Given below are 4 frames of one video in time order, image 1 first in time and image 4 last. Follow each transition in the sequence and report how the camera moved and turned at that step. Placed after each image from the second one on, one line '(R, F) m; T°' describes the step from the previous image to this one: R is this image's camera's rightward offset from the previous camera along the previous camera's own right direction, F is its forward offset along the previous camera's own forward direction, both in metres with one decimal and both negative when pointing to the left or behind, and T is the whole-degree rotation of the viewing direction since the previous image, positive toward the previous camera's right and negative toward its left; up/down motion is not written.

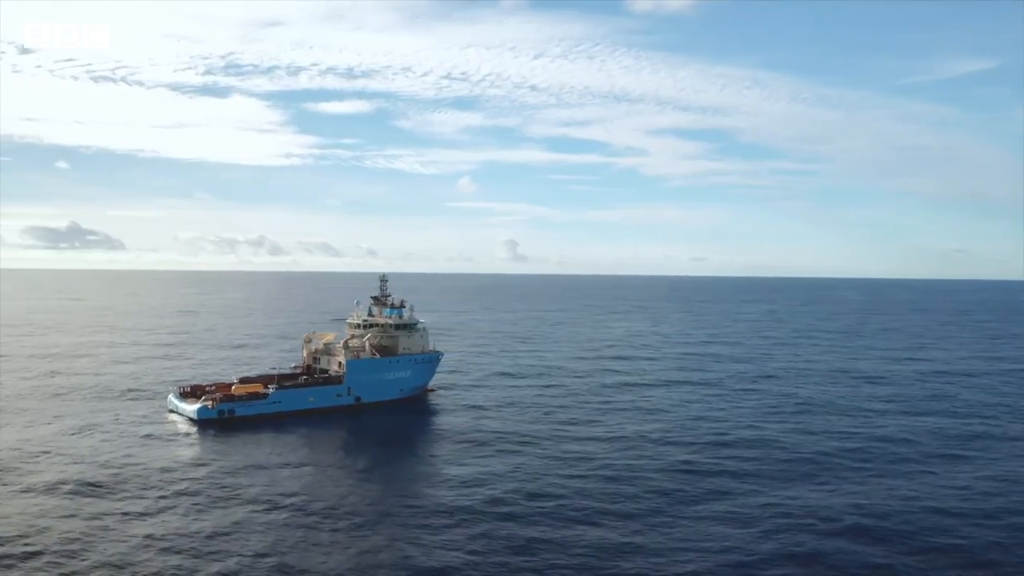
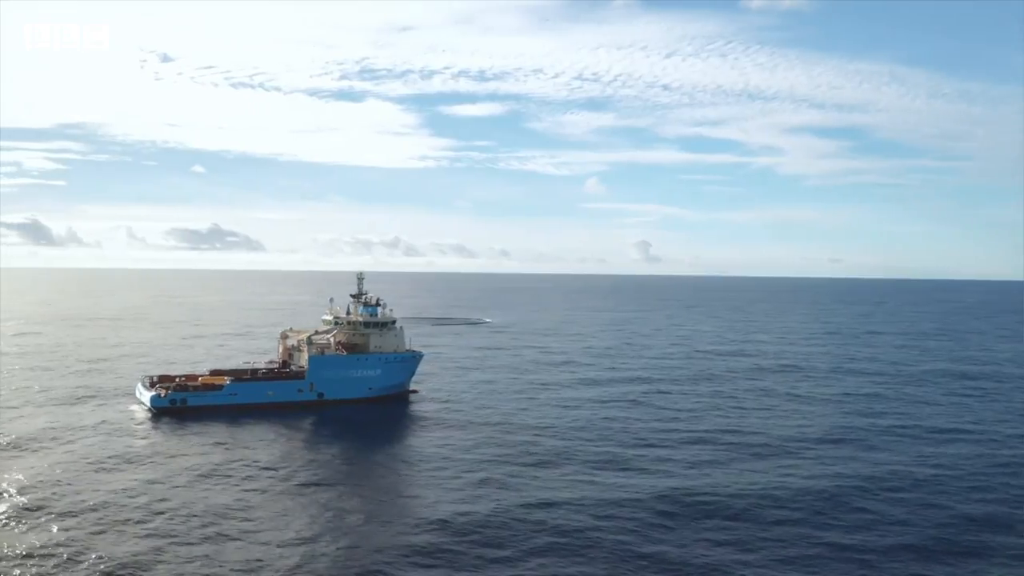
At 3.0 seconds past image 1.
(+9.5, +0.5) m; -5°
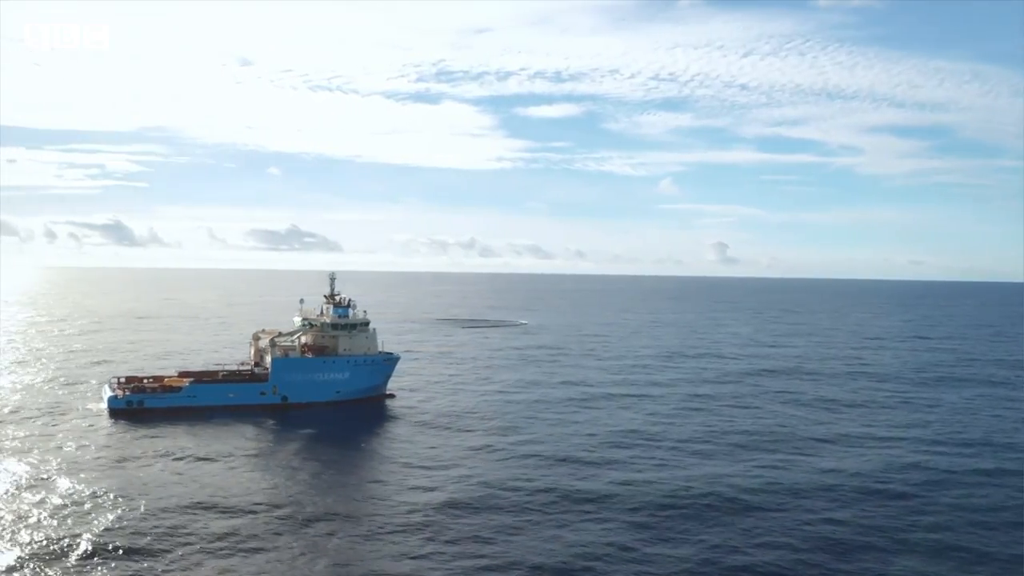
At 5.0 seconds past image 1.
(+5.4, +1.3) m; -2°
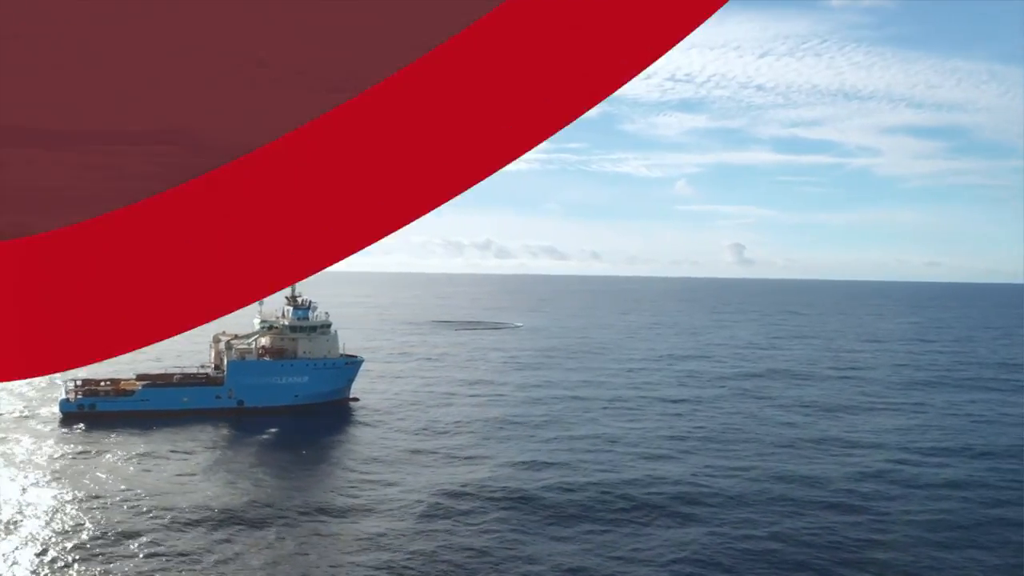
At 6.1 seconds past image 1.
(+3.9, +0.3) m; 0°
